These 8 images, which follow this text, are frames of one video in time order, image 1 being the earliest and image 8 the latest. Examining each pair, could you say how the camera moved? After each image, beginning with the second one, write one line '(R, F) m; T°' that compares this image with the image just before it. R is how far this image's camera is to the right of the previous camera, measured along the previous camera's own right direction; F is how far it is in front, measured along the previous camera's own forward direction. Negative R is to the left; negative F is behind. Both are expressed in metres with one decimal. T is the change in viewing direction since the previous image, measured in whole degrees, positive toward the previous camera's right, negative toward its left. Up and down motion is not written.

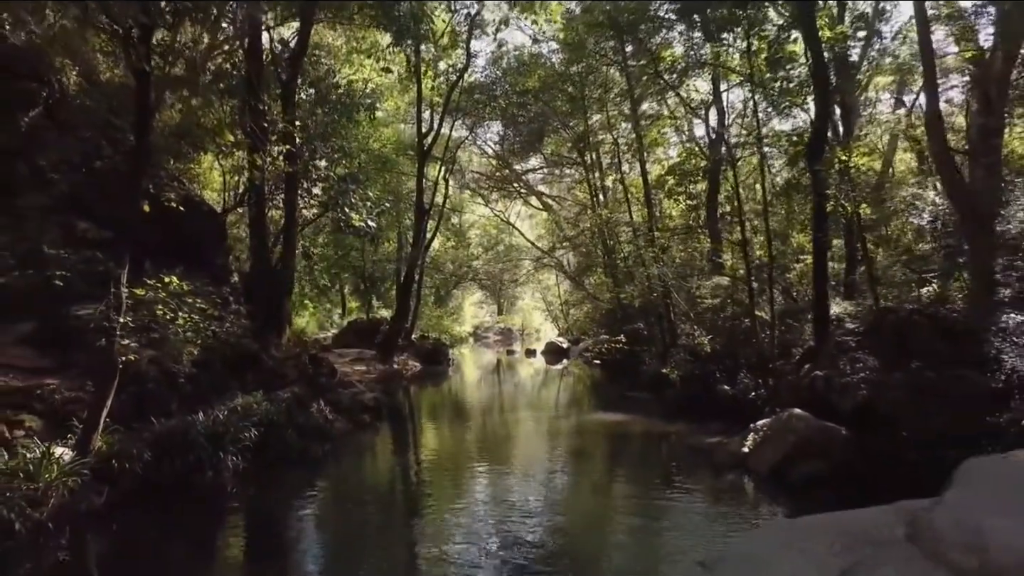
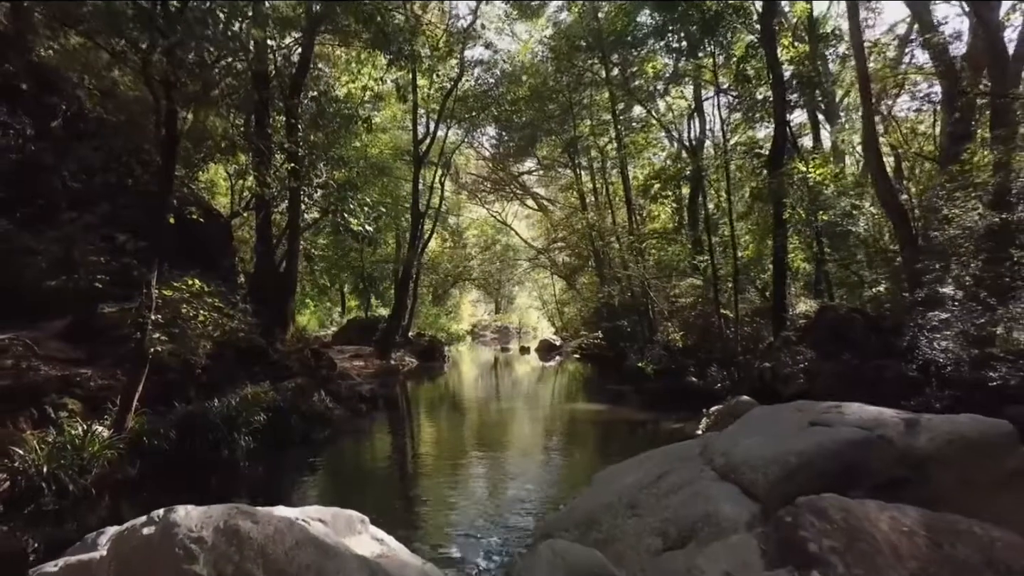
(+0.3, -1.1) m; 0°
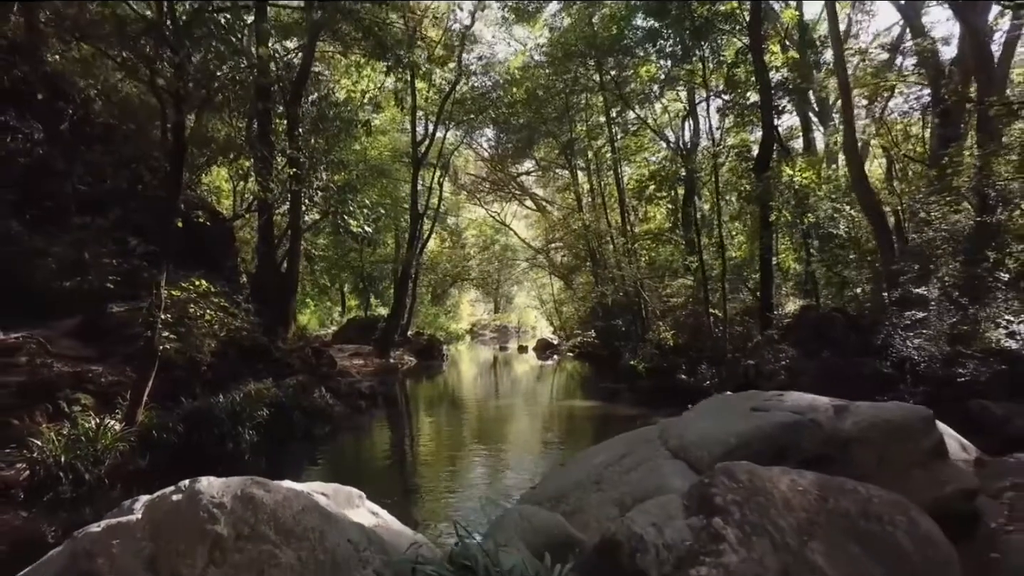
(+0.1, -0.4) m; 0°
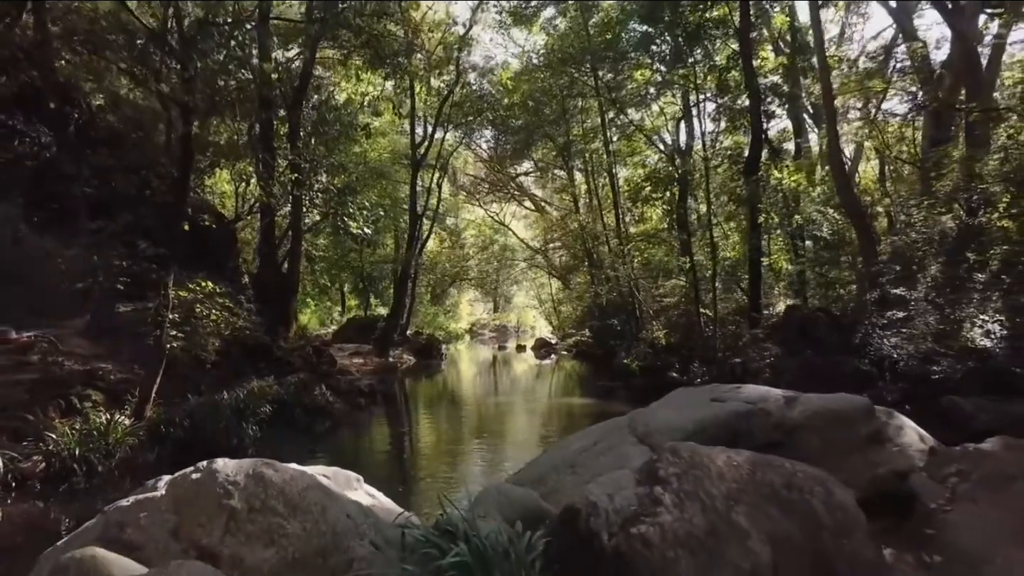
(+0.1, -0.4) m; 0°
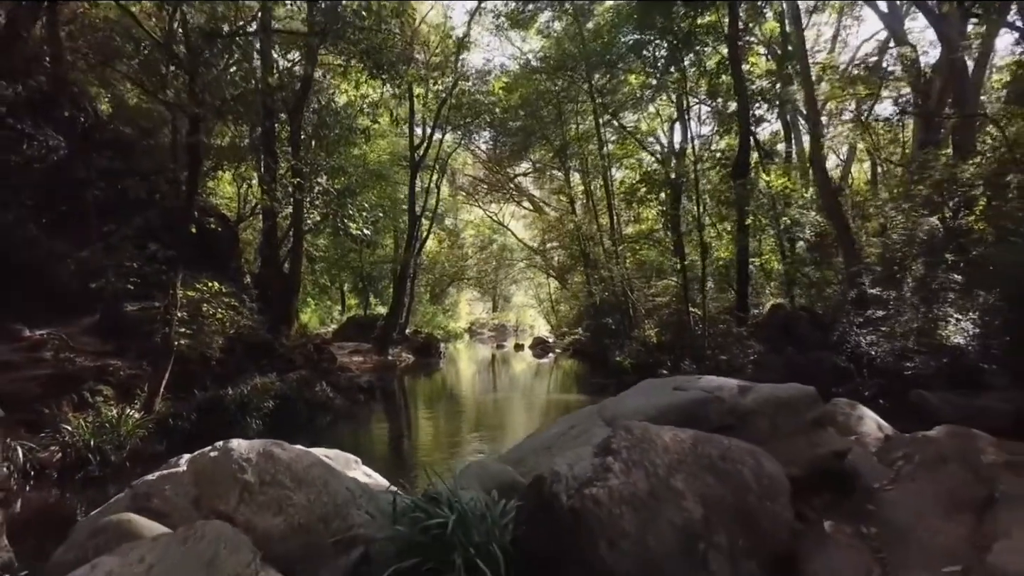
(+0.1, -0.4) m; 0°
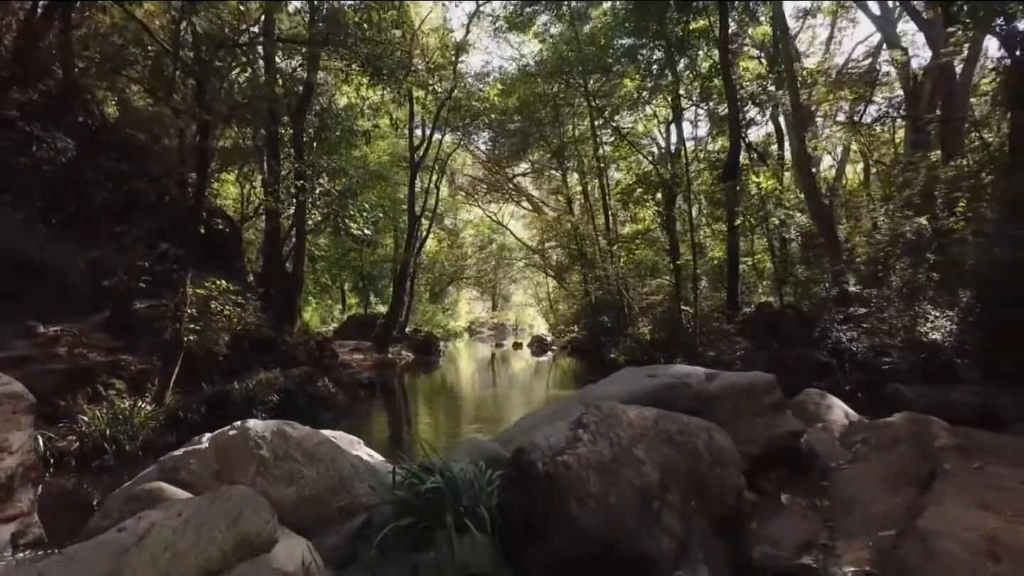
(+0.1, -0.4) m; 0°
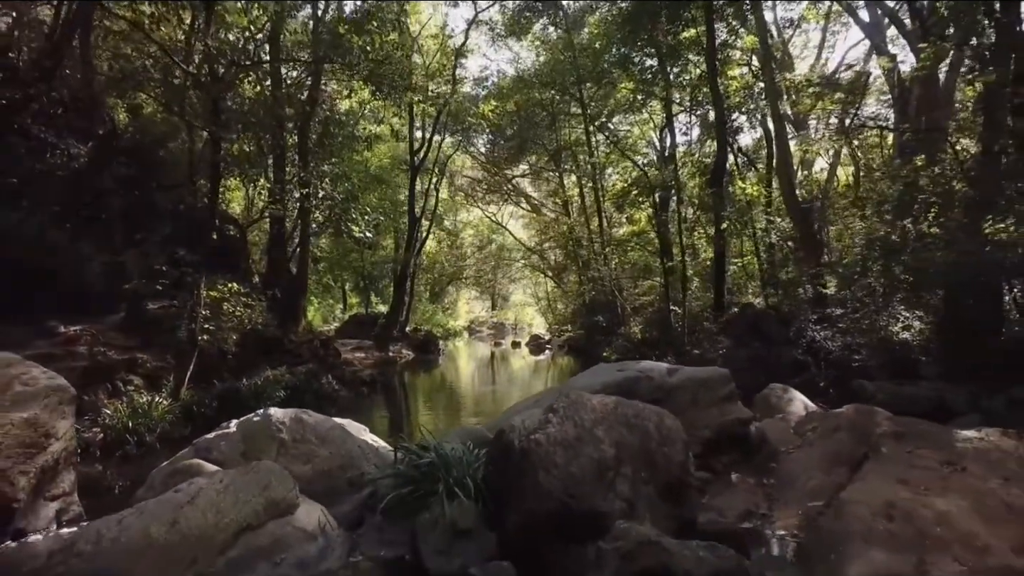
(+0.1, -0.6) m; 0°
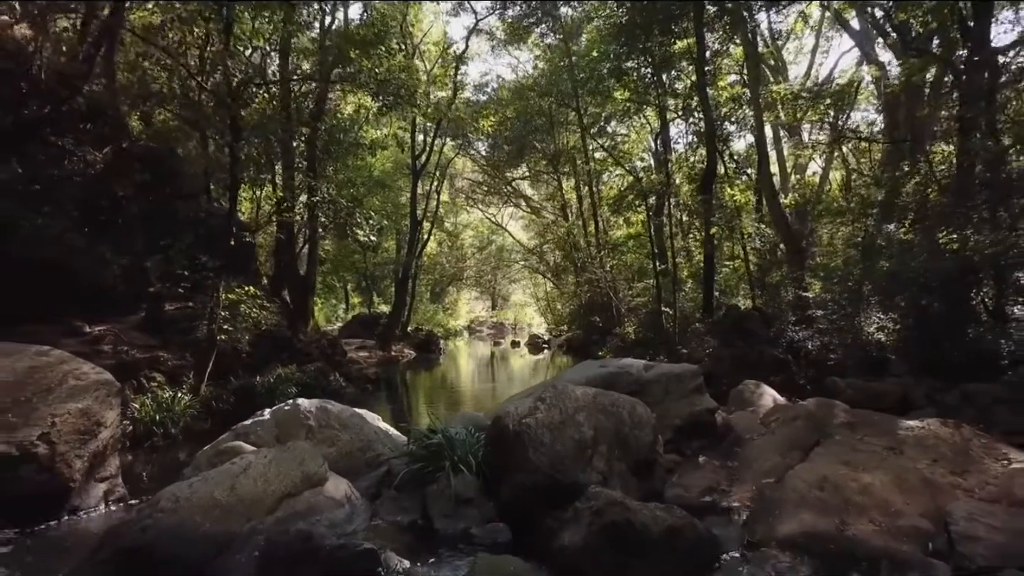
(0.0, -0.7) m; 0°
